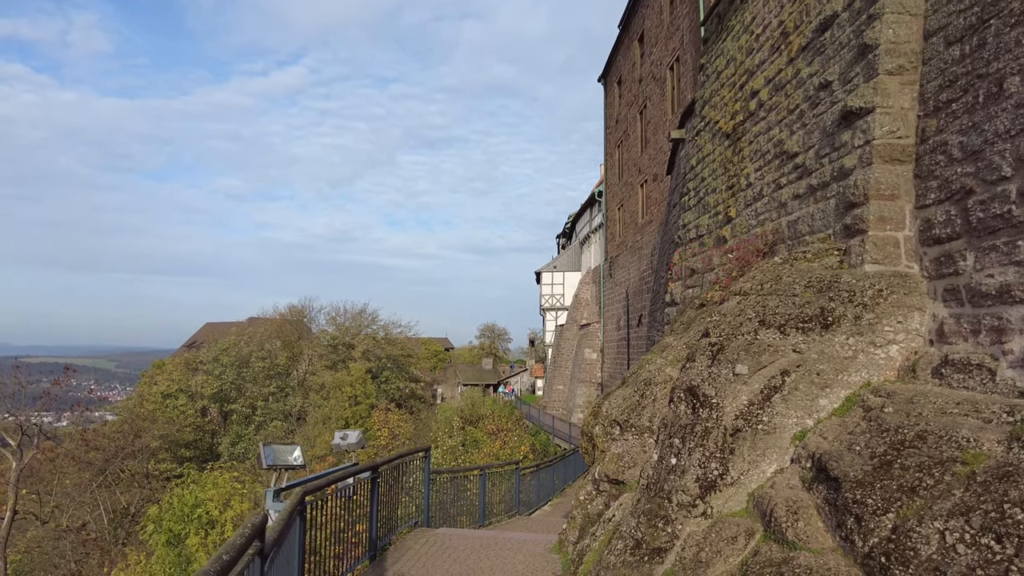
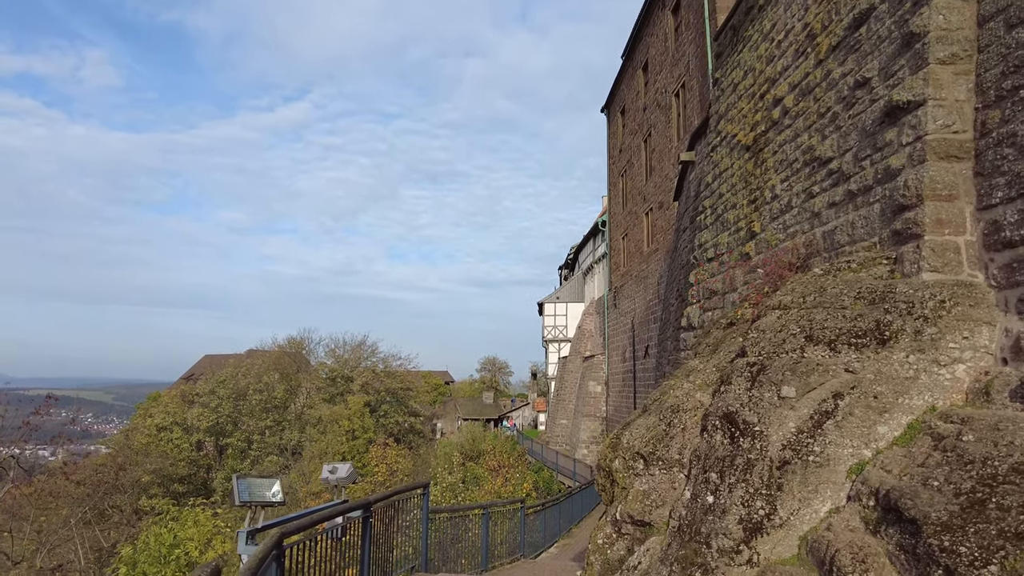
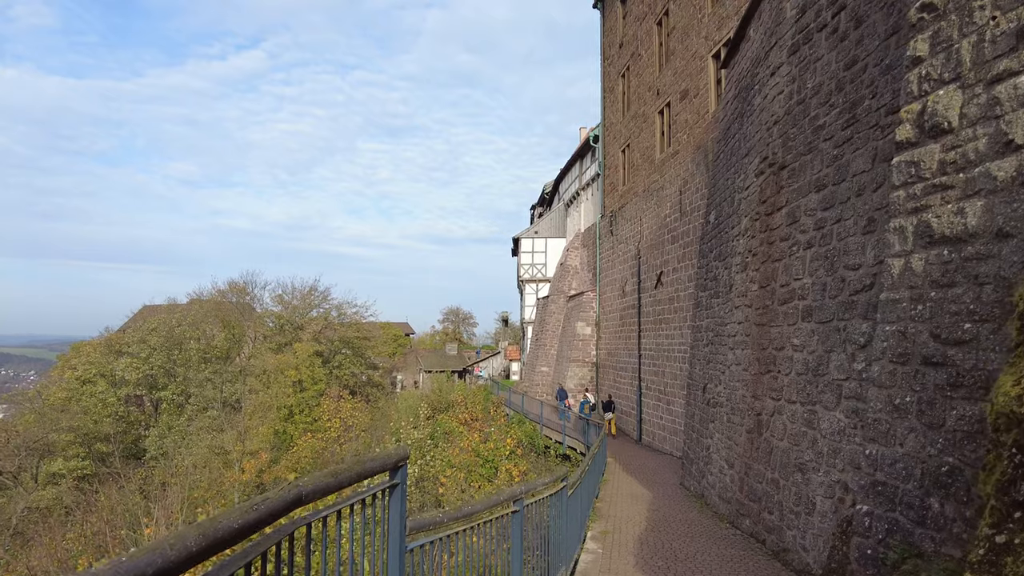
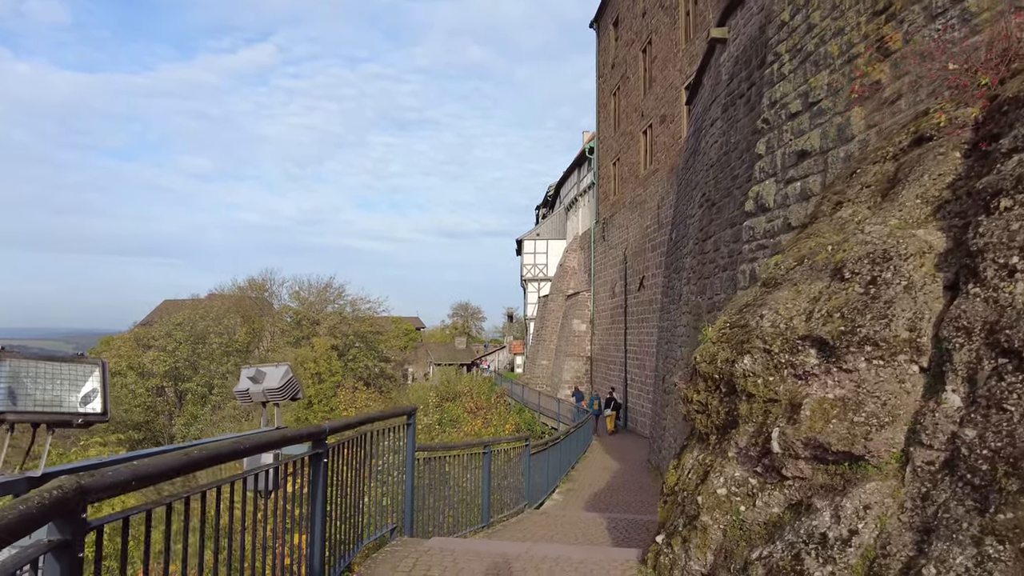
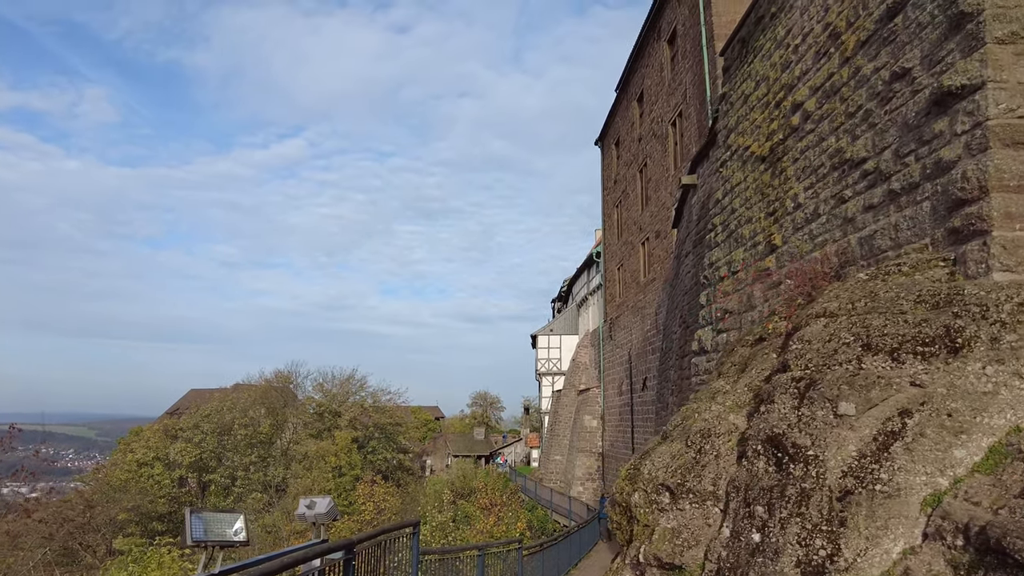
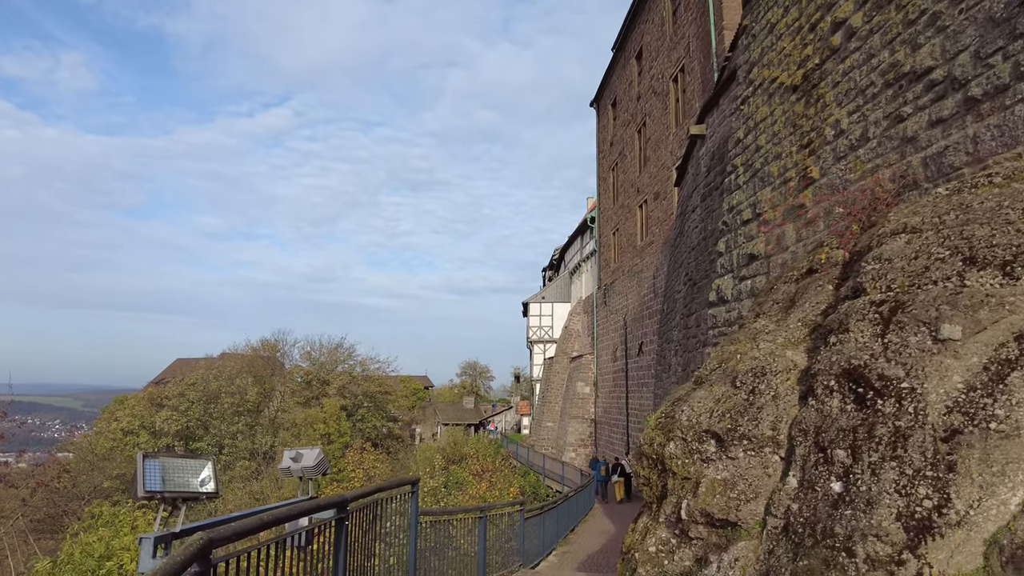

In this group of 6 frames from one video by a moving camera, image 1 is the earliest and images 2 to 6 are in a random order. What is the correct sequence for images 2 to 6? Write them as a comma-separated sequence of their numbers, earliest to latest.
2, 5, 6, 4, 3
